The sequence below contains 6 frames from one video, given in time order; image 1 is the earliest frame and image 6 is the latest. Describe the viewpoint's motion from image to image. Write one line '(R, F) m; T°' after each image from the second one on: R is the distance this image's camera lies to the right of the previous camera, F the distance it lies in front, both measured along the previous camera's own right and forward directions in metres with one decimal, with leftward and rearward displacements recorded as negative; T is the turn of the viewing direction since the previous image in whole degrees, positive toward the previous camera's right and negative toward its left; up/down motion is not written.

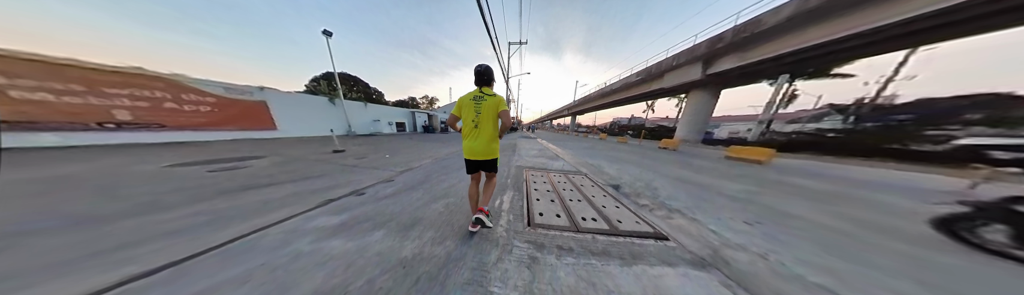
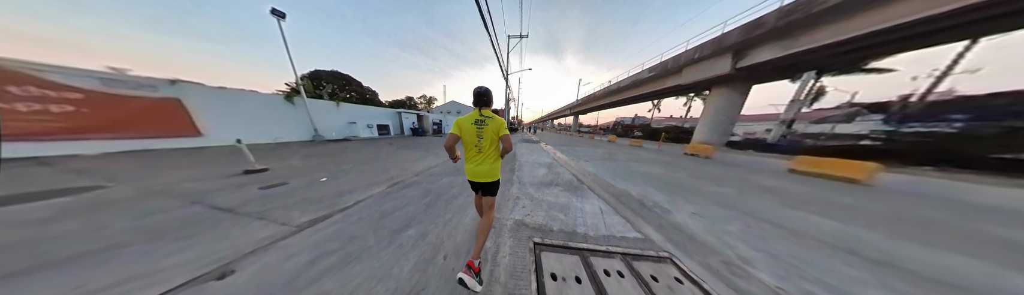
(+0.1, +1.5) m; 0°
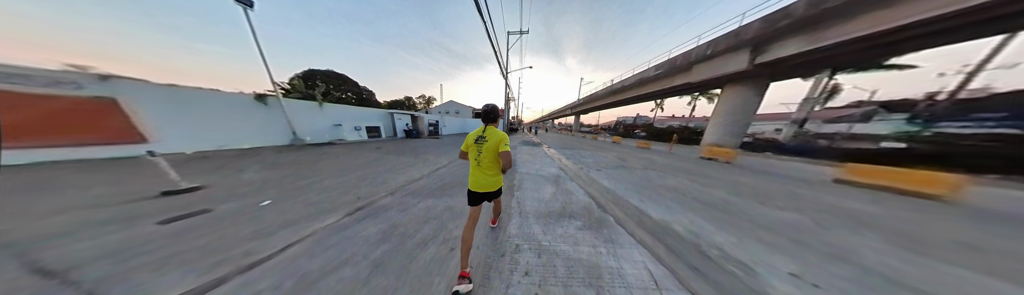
(0.0, +0.7) m; 0°
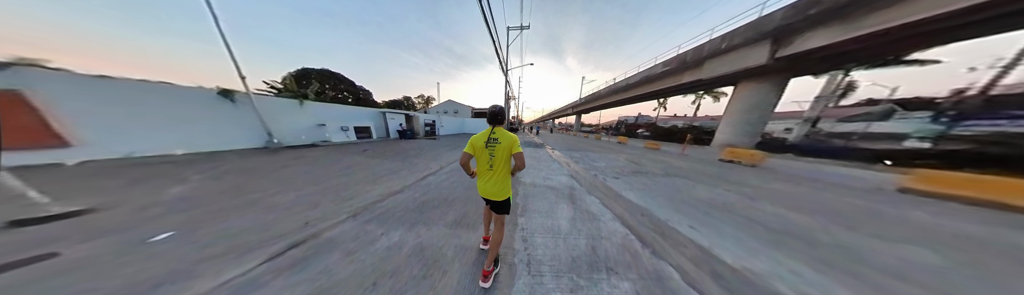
(0.0, +0.7) m; 0°
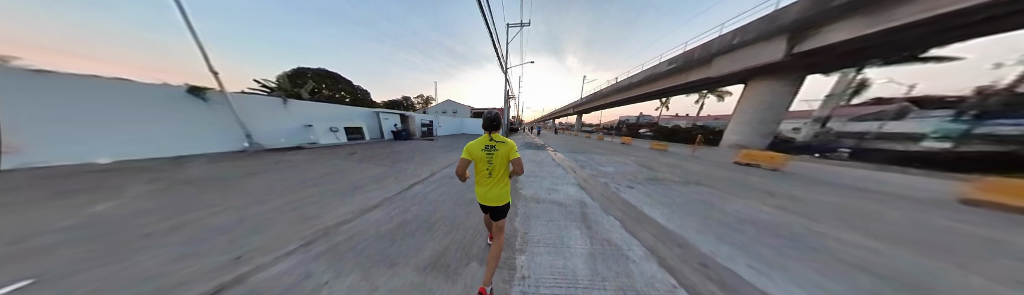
(0.0, +0.5) m; 0°
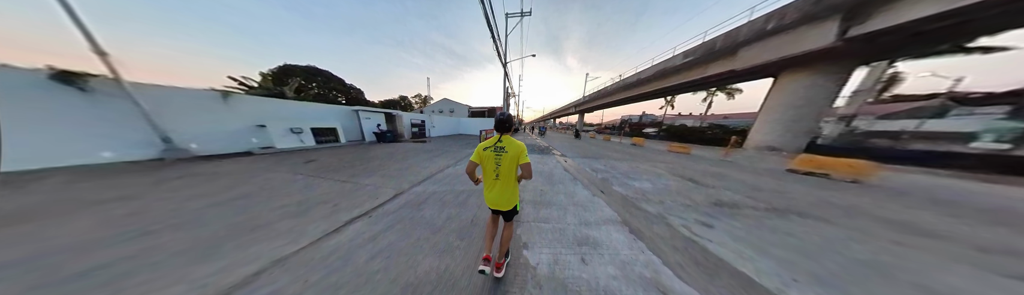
(0.0, +1.3) m; 0°
